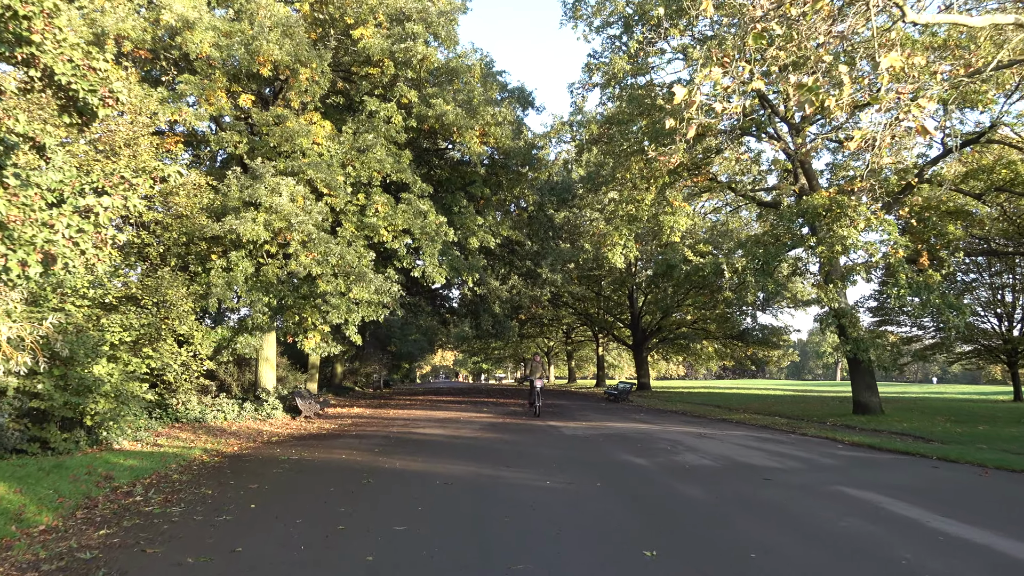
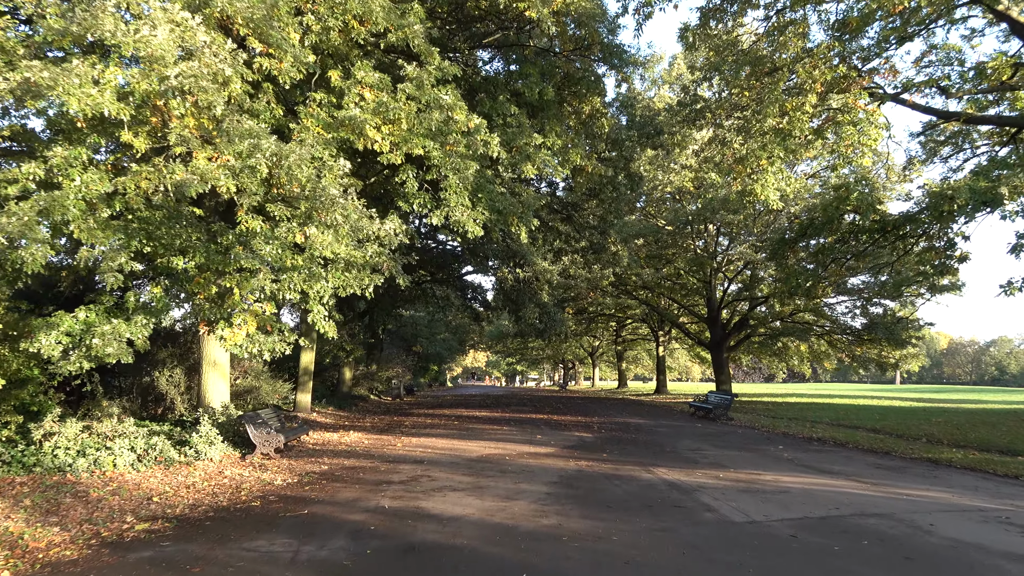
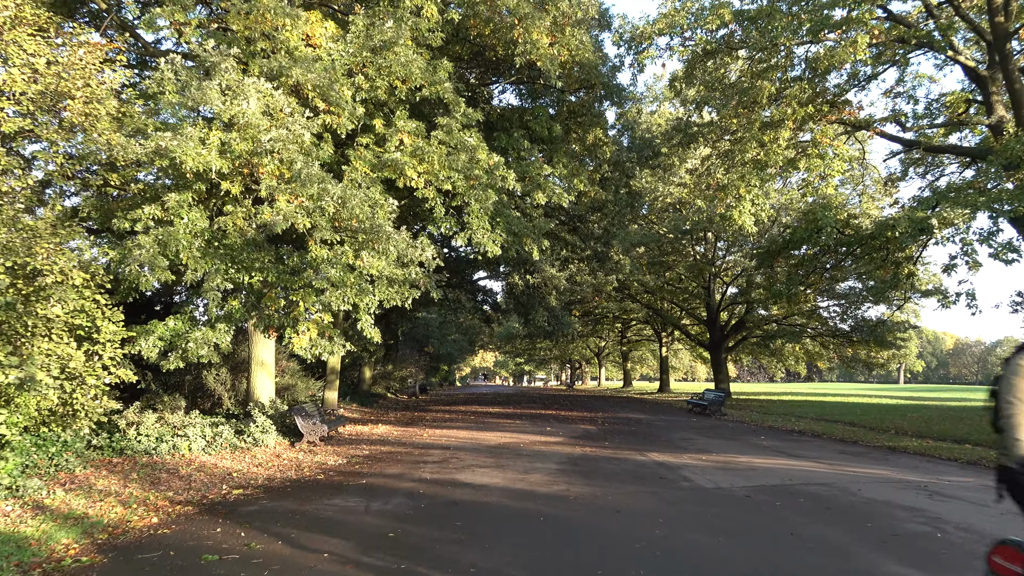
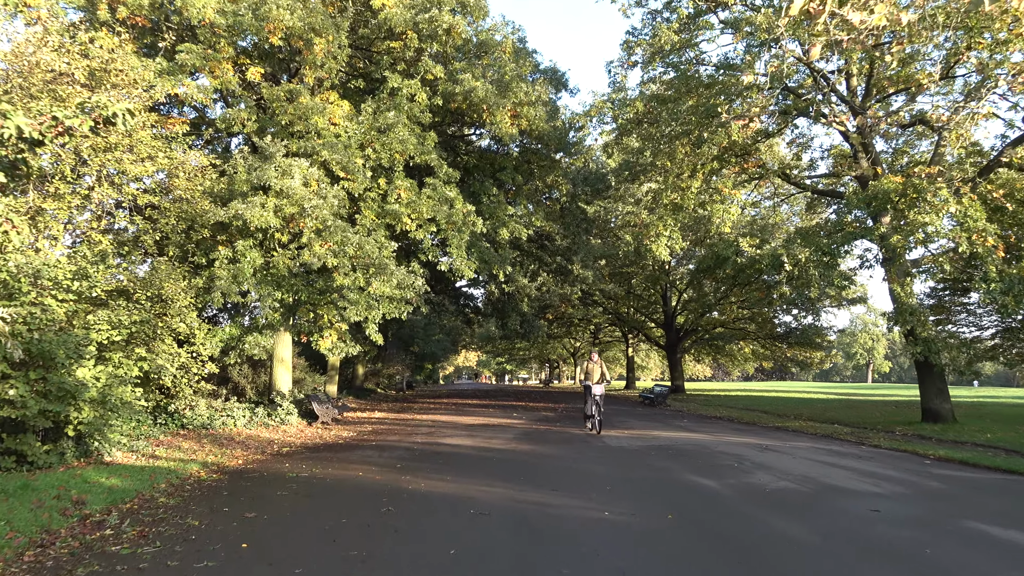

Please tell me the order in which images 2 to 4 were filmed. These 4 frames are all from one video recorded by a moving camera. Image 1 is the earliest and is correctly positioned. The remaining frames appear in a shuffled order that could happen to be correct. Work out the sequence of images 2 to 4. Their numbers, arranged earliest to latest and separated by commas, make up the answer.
4, 3, 2
